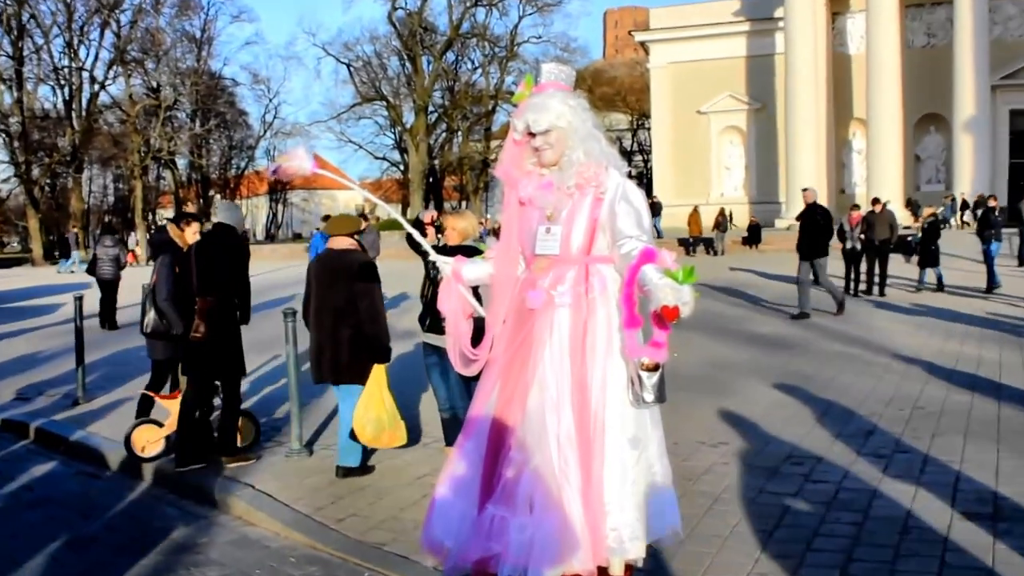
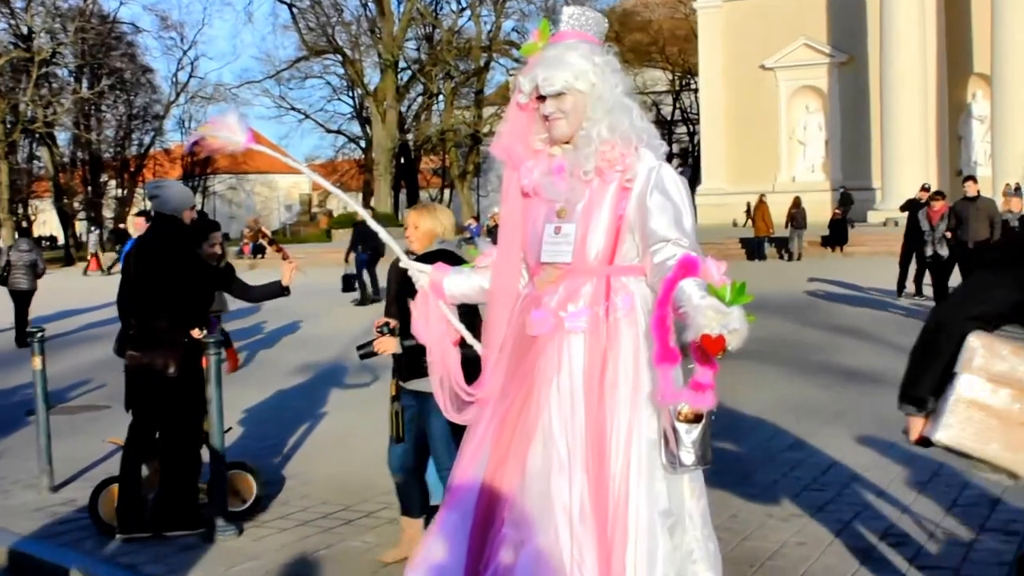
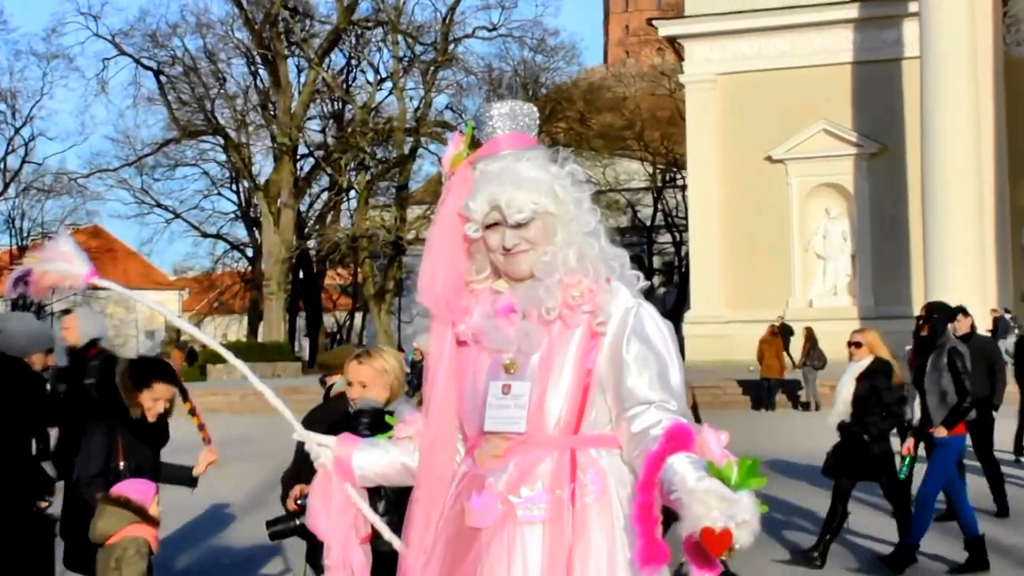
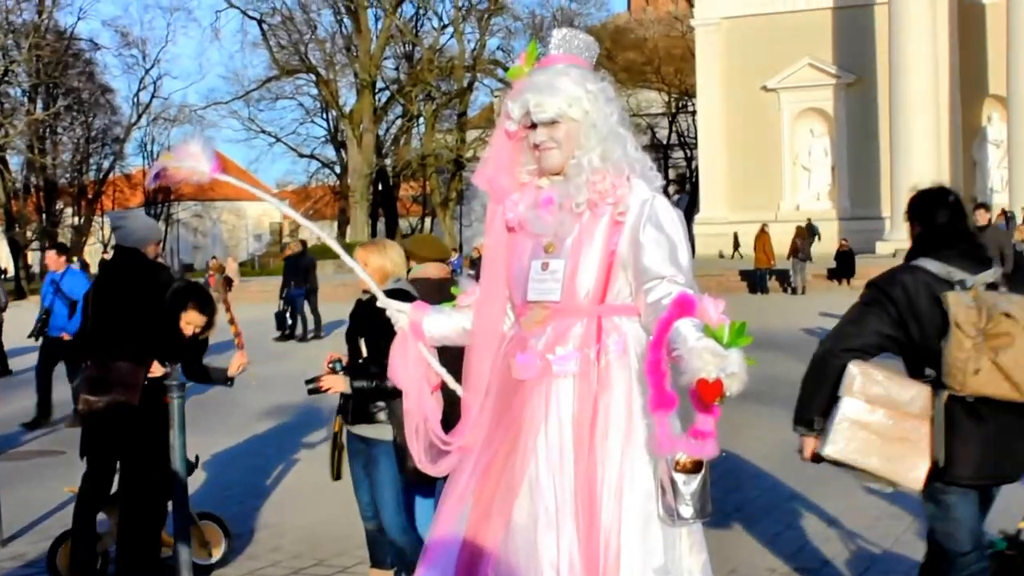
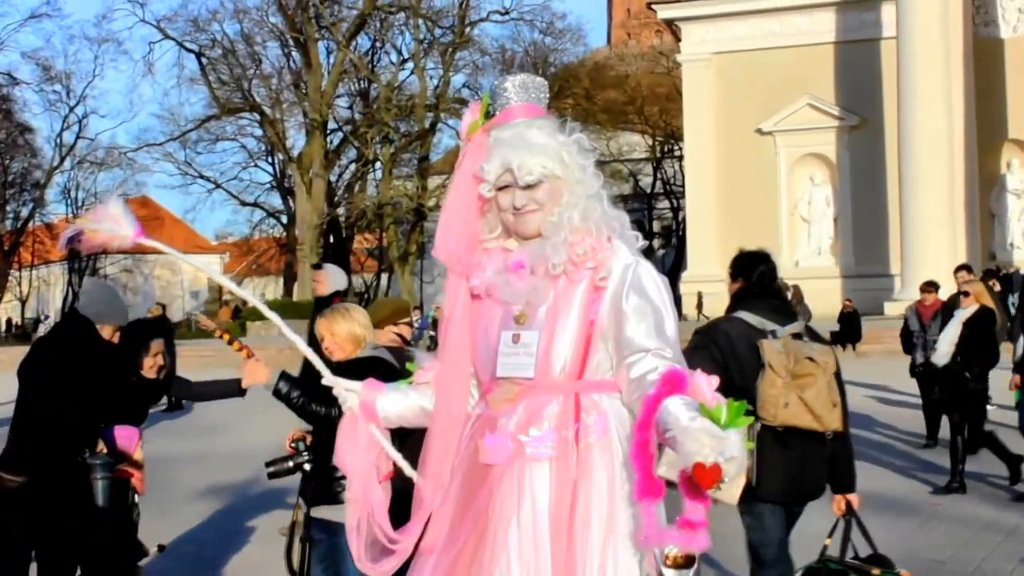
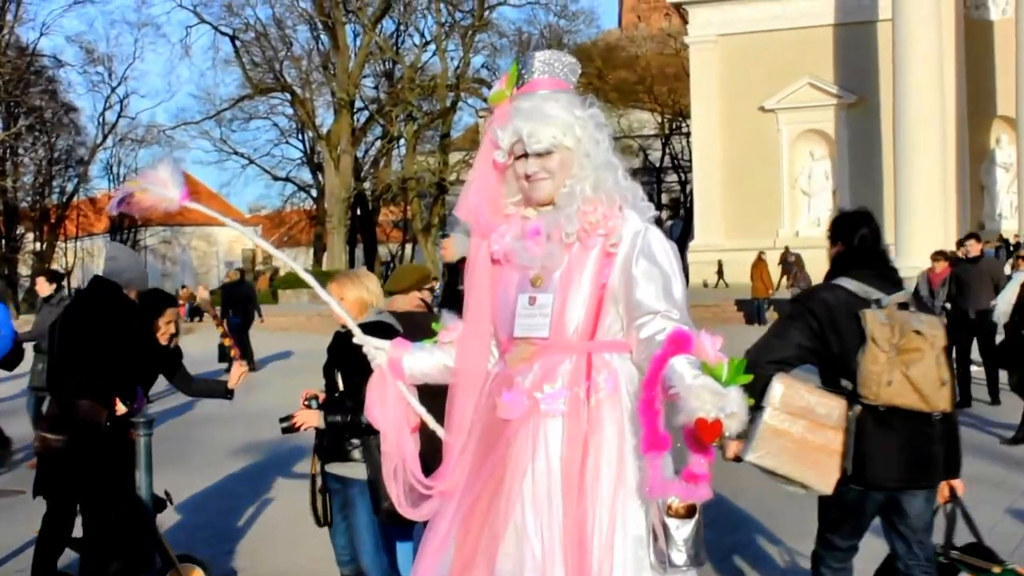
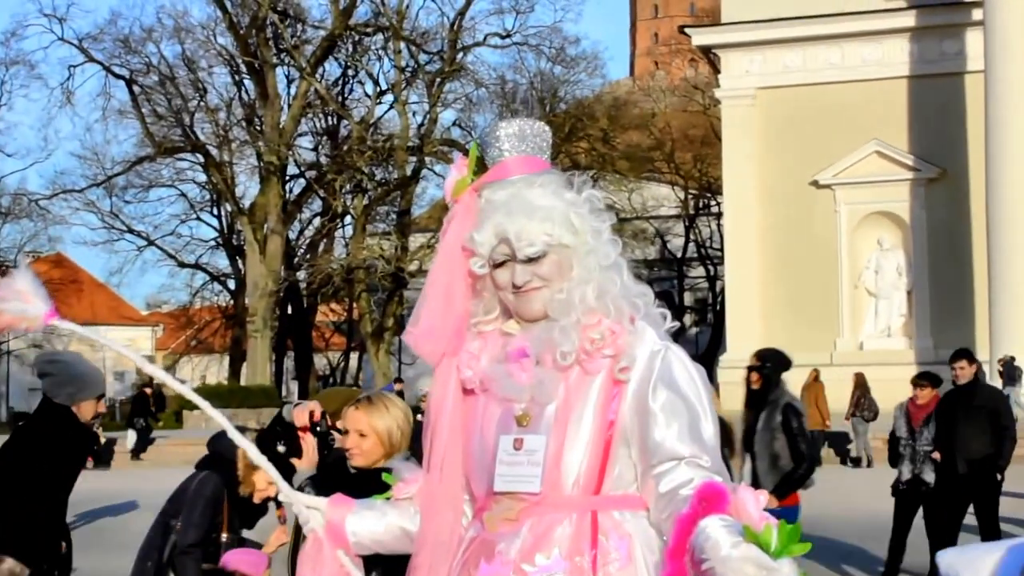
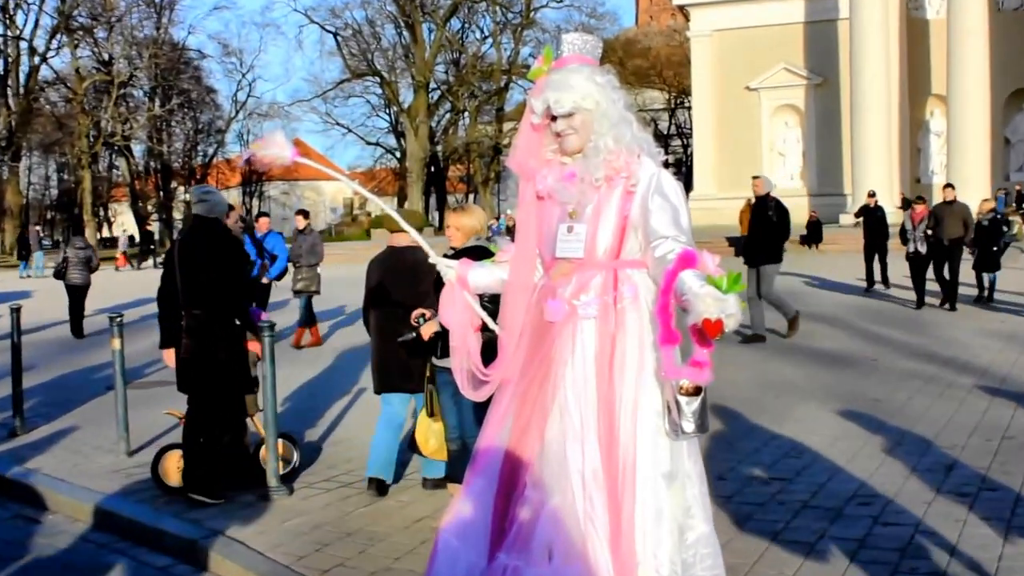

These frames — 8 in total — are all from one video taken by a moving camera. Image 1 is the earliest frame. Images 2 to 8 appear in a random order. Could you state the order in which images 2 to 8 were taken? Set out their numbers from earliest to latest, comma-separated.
8, 2, 4, 6, 5, 3, 7
